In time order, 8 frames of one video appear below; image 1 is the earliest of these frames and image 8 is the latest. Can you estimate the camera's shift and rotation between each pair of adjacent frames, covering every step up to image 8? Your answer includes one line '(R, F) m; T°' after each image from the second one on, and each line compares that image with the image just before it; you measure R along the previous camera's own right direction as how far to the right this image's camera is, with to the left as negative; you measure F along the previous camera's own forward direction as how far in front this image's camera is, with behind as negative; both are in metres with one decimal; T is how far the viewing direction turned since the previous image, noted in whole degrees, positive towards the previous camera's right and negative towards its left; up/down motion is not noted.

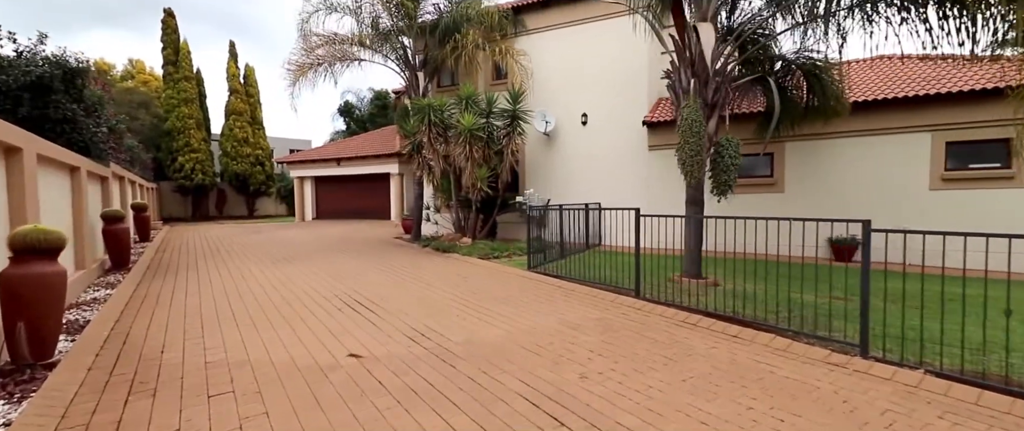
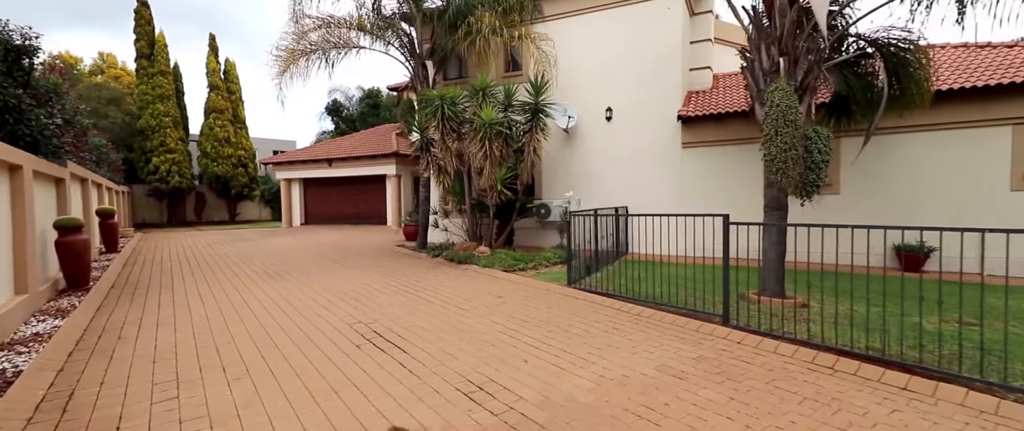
(-0.8, +1.3) m; +2°
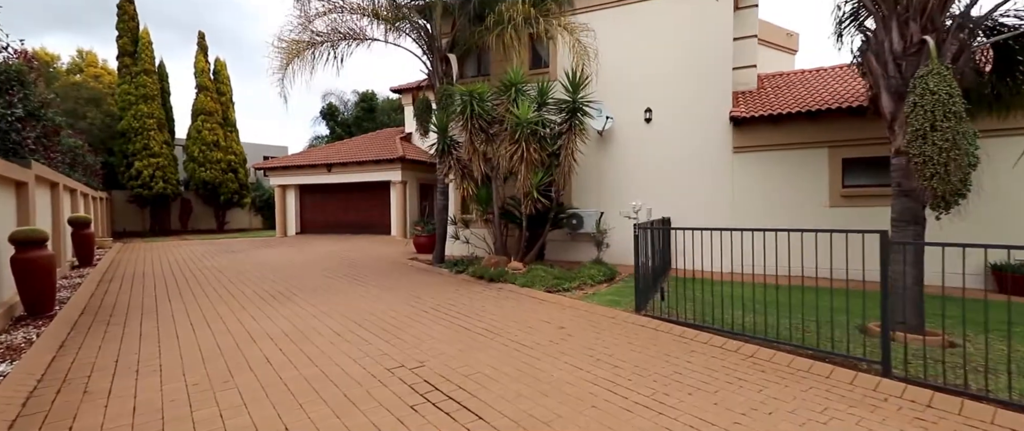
(-0.9, +1.2) m; +1°
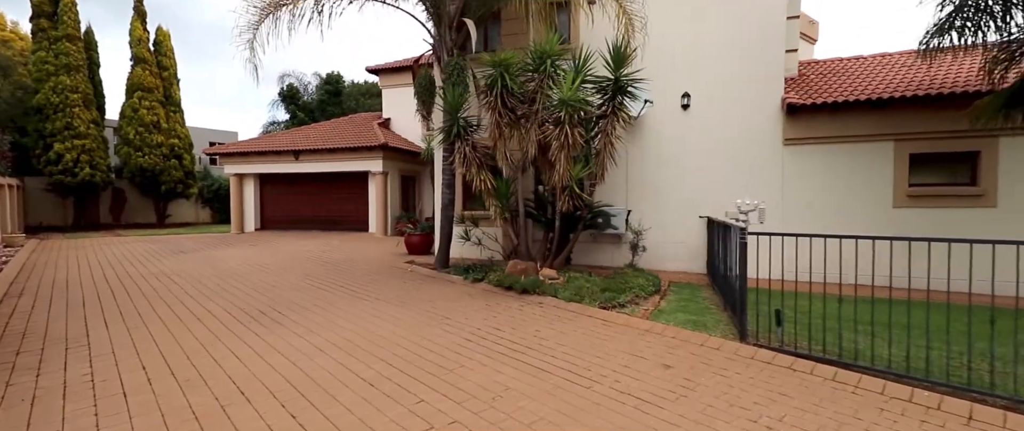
(-1.2, +1.6) m; +5°
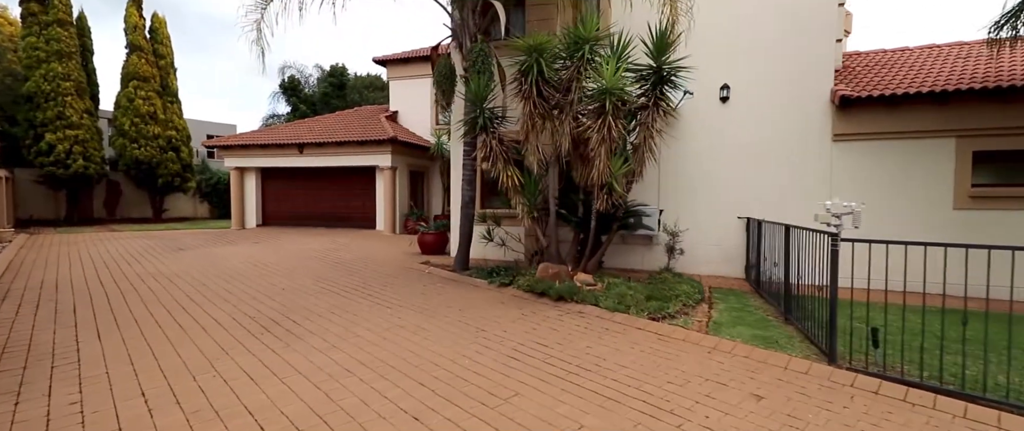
(-0.5, +0.7) m; 0°
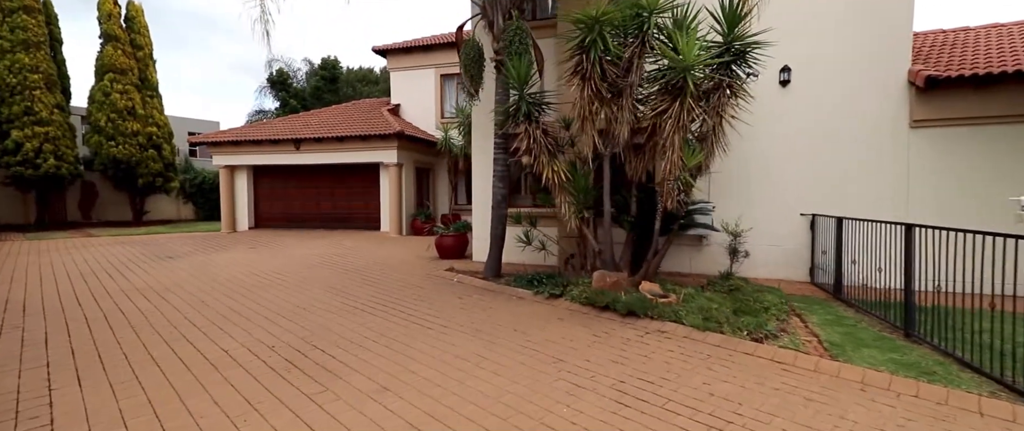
(-0.9, +1.0) m; +2°
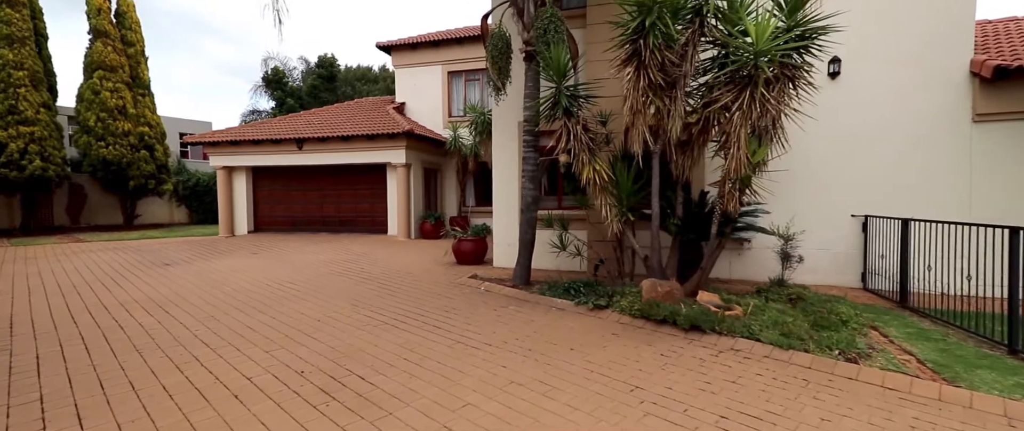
(-0.6, +0.6) m; +1°
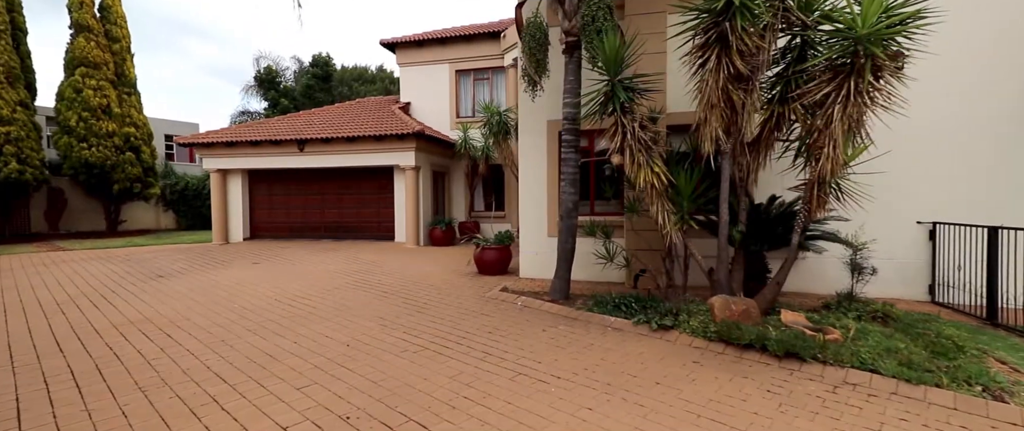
(-0.8, +0.7) m; +1°
